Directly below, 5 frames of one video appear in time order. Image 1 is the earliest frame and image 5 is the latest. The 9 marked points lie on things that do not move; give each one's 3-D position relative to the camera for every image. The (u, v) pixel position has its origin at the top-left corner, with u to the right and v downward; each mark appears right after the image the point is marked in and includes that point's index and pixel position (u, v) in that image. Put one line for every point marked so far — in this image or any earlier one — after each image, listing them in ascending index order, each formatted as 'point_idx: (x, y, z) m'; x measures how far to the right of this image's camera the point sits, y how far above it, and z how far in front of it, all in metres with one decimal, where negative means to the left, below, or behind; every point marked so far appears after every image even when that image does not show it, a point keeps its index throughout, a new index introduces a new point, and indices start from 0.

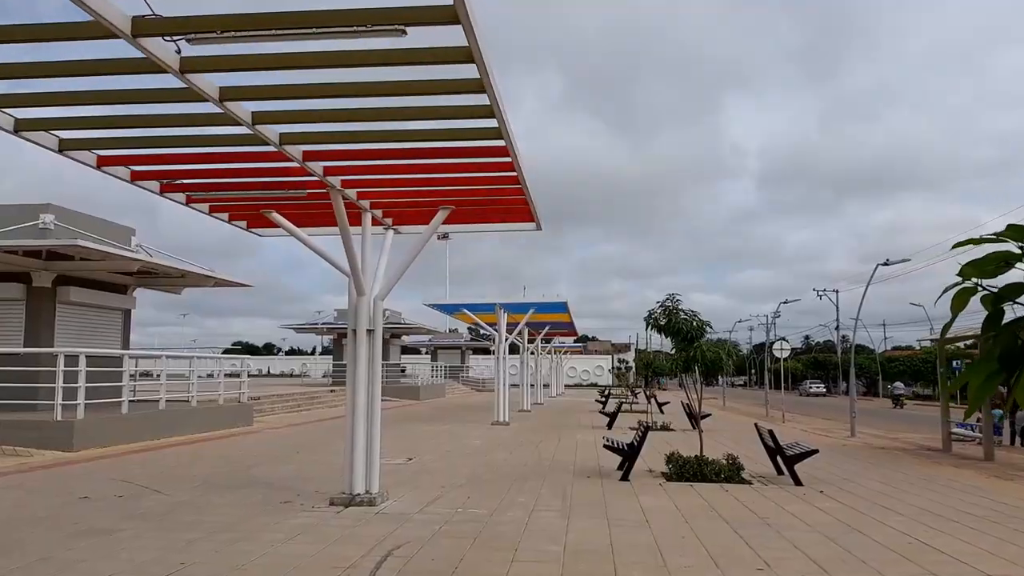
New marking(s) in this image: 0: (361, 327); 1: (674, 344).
0: (-1.7, -0.4, +8.3) m
1: (+2.4, -0.8, +11.0) m
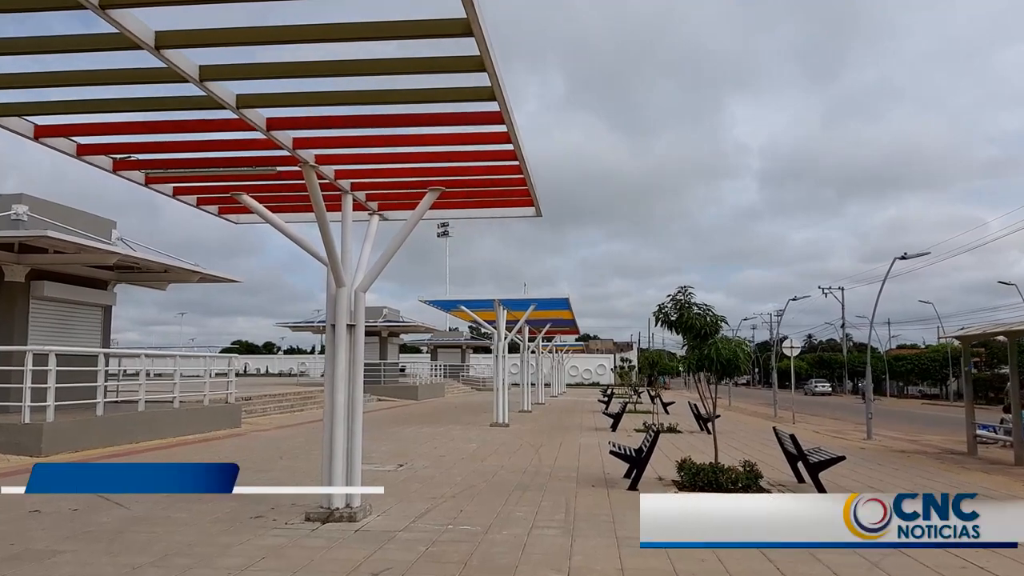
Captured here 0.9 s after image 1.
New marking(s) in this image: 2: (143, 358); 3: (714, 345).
0: (-1.7, -0.3, +7.4) m
1: (+2.4, -0.7, +10.2) m
2: (-8.1, -1.5, +16.6) m
3: (+2.7, -0.7, +9.9) m
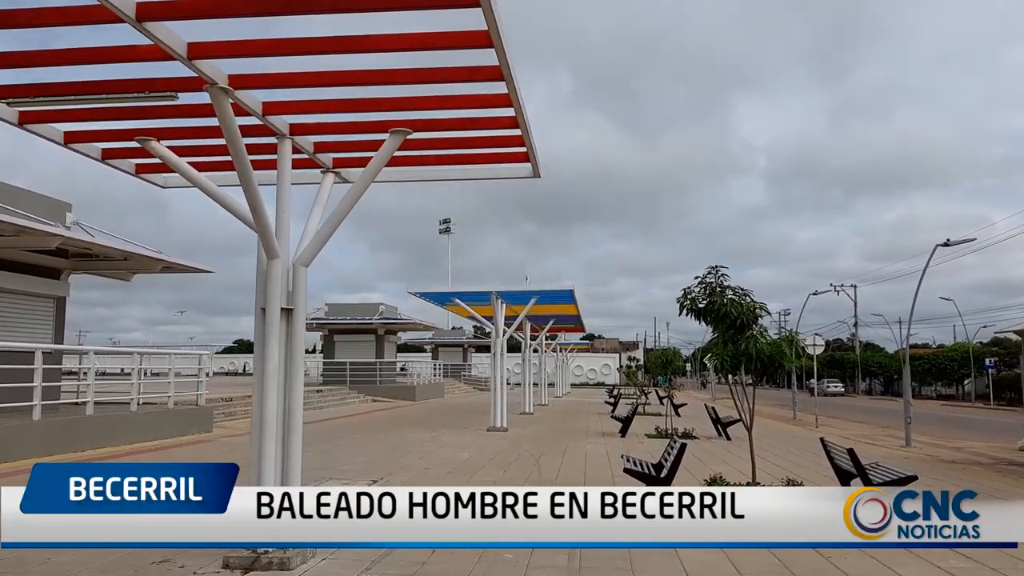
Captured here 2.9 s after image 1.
0: (-1.8, -0.1, +5.7) m
1: (+2.3, -0.5, +8.4) m
2: (-8.2, -1.3, +14.8) m
3: (+2.6, -0.5, +8.1) m
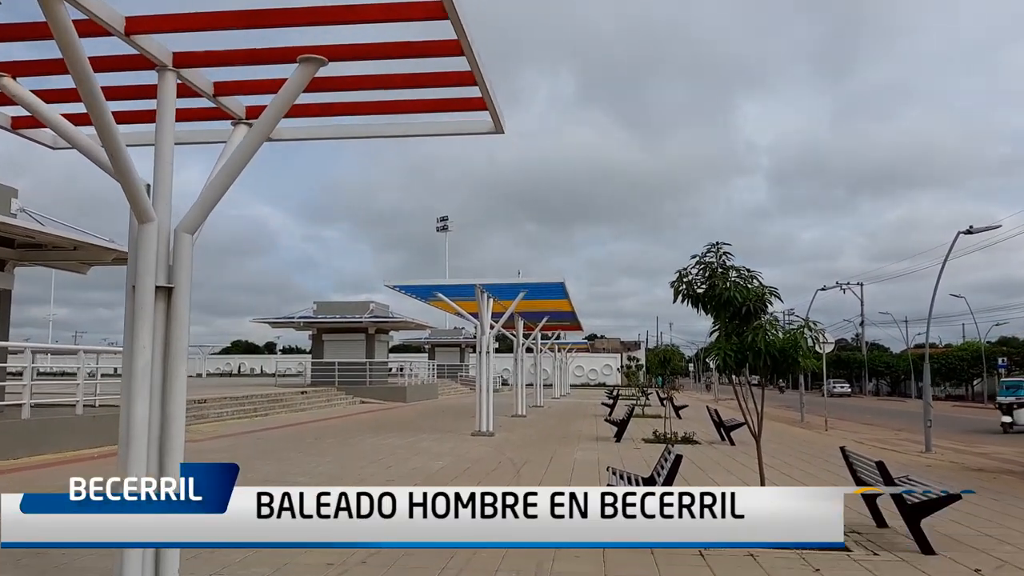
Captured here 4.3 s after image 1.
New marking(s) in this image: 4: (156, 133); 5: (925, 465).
0: (-2.1, 0.0, +4.4) m
1: (+1.9, -0.4, +7.1) m
2: (-8.5, -1.2, +13.6) m
3: (+2.2, -0.4, +6.8) m
4: (-2.2, +0.9, +4.6) m
5: (+7.2, -3.1, +13.3) m
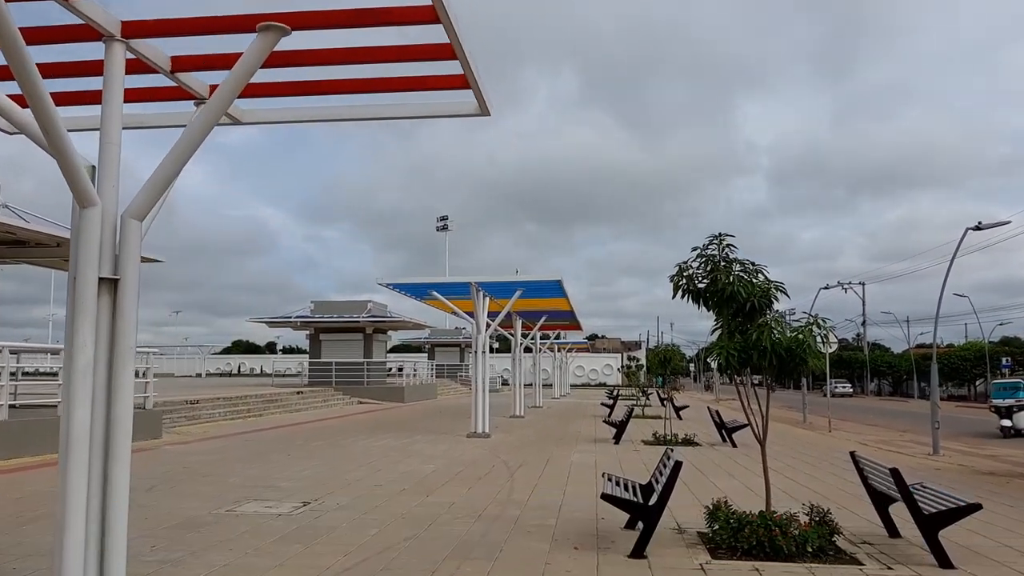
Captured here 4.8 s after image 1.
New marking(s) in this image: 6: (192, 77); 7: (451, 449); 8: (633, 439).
0: (-2.2, +0.1, +4.0) m
1: (+1.8, -0.3, +6.7) m
2: (-8.5, -1.1, +13.2) m
3: (+2.1, -0.3, +6.4) m
4: (-2.3, +1.0, +4.2) m
5: (+7.2, -3.1, +12.9) m
6: (-2.1, +1.4, +5.0) m
7: (-1.1, -2.9, +13.7) m
8: (+2.6, -3.3, +16.4) m
